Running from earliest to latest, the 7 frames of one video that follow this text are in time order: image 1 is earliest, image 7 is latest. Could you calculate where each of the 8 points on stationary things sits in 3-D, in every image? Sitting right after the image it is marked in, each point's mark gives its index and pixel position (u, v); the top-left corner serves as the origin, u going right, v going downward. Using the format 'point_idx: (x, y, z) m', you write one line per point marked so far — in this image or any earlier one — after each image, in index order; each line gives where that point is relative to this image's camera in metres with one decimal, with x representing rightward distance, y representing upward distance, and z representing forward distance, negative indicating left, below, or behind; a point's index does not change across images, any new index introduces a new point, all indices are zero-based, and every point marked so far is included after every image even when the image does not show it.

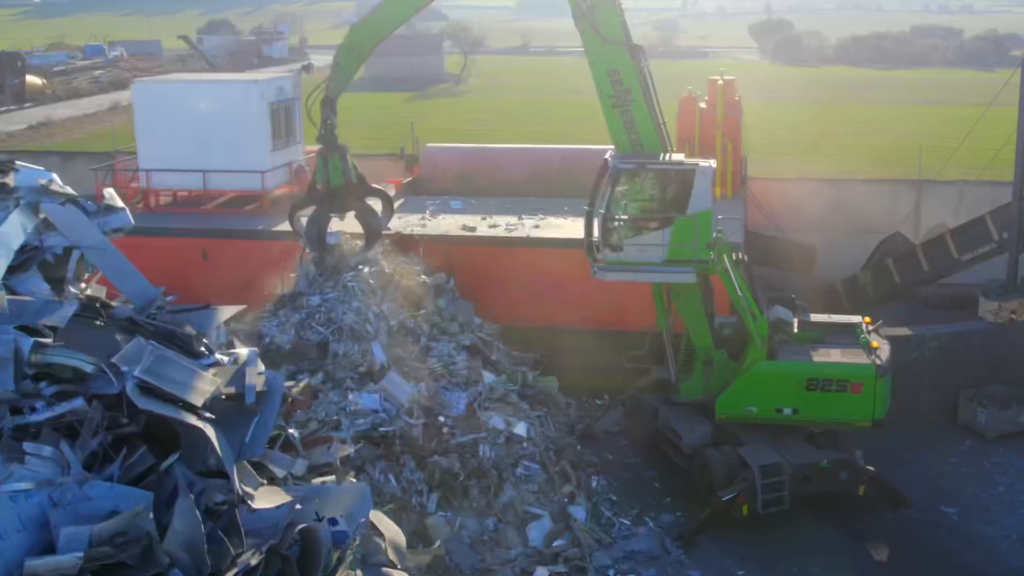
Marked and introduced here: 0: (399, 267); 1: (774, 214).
0: (-1.3, +0.3, +11.3) m
1: (+4.4, +1.2, +15.8) m
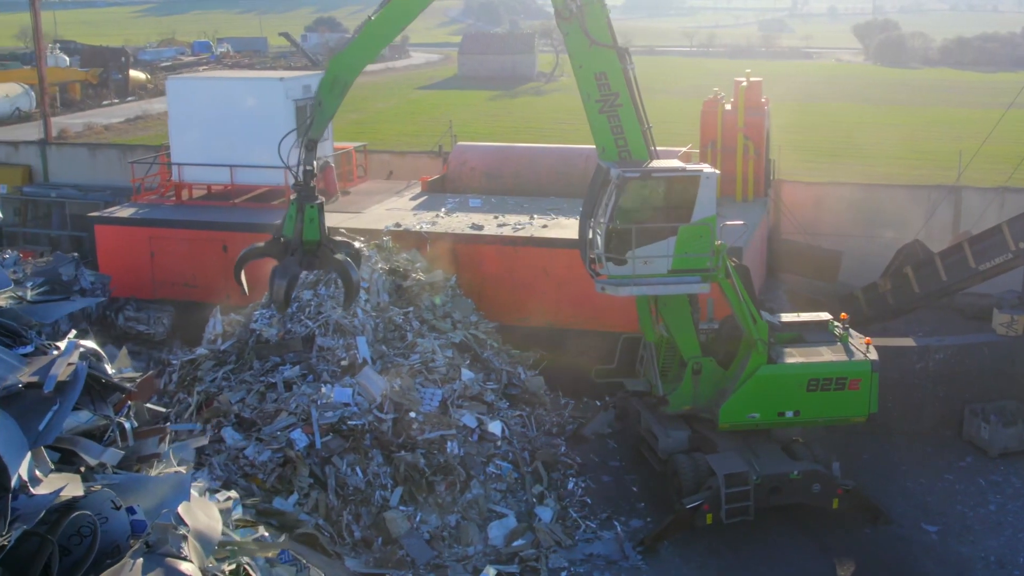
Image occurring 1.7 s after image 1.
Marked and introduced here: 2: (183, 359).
0: (-1.4, +0.3, +11.4) m
1: (+4.7, +1.1, +15.4) m
2: (-3.4, -0.7, +9.8) m
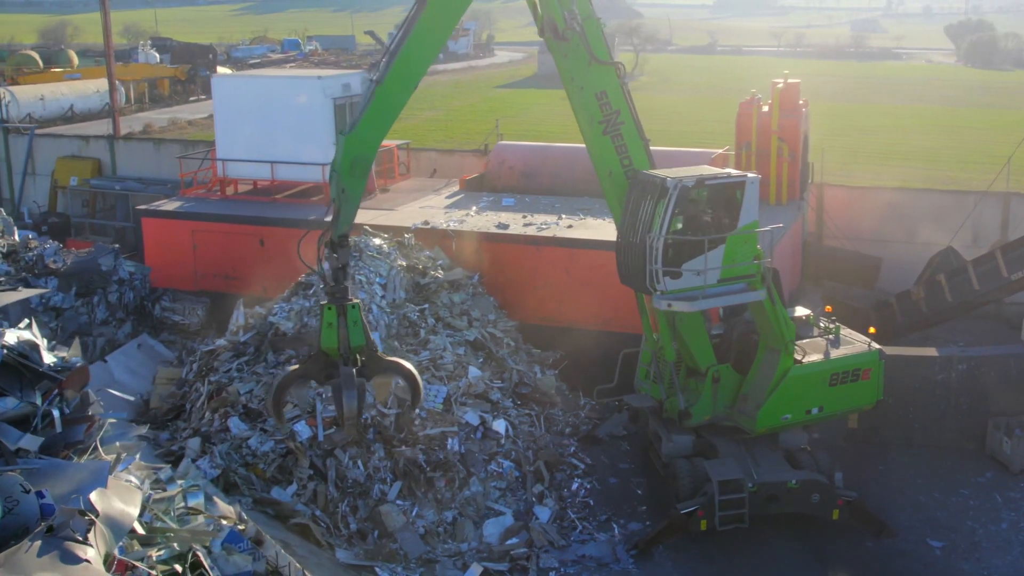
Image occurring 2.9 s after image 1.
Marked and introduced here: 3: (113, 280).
0: (-1.1, +0.3, +11.5) m
1: (+5.3, +1.0, +15.1) m
2: (-3.3, -0.7, +10.1) m
3: (-5.1, +0.1, +12.2) m
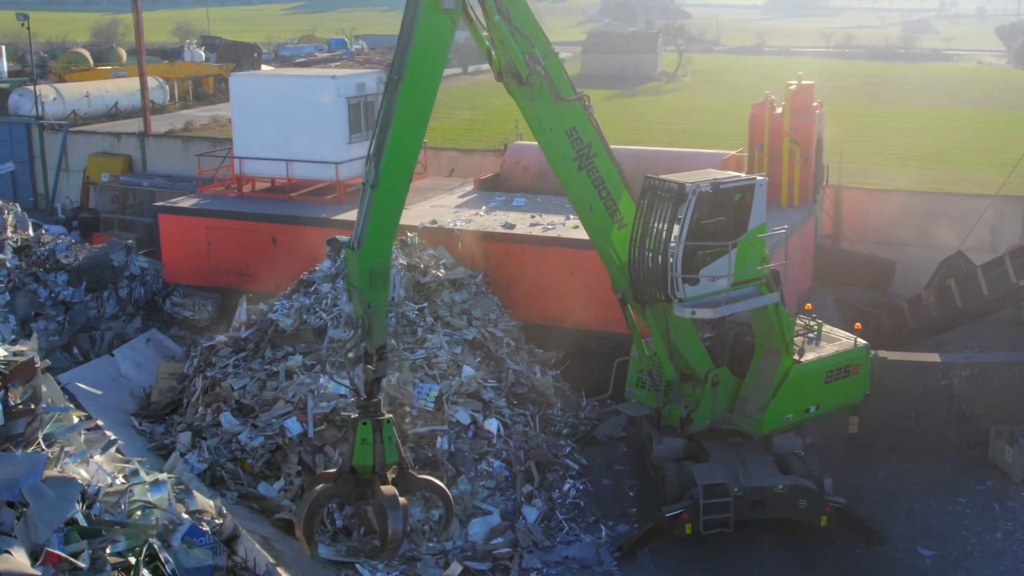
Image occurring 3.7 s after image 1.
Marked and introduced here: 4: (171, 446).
0: (-1.1, +0.4, +11.6) m
1: (+5.5, +1.0, +14.9) m
2: (-3.3, -0.6, +10.2) m
3: (-5.1, +0.2, +12.4) m
4: (-3.1, -1.4, +8.7) m
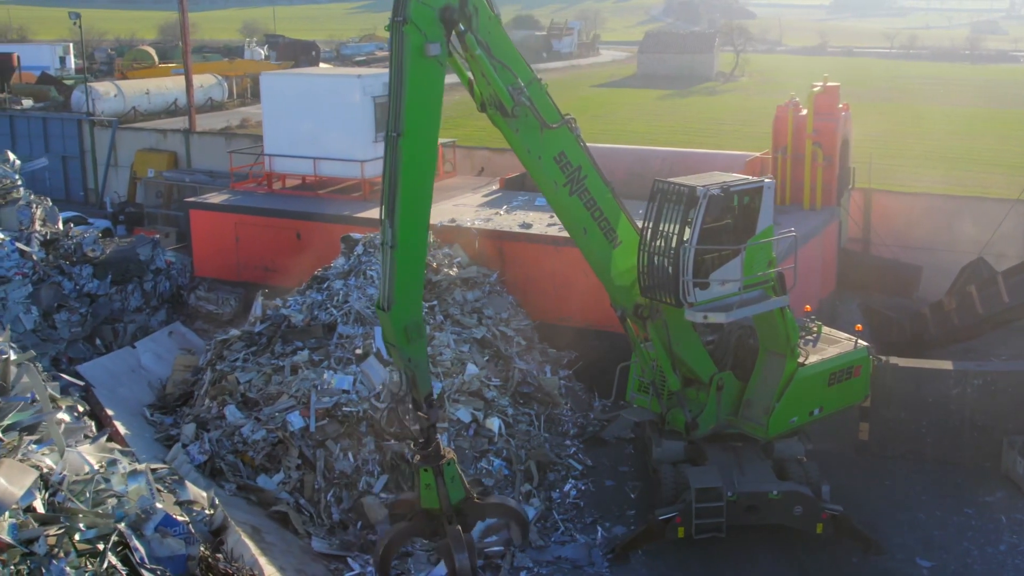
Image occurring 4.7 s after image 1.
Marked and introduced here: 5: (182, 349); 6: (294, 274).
0: (-0.9, +0.4, +11.6) m
1: (+5.8, +0.9, +14.6) m
2: (-3.2, -0.6, +10.4) m
3: (-4.8, +0.3, +12.7) m
4: (-3.1, -1.4, +8.9) m
5: (-3.9, -0.7, +11.4) m
6: (-3.4, +0.2, +14.9) m
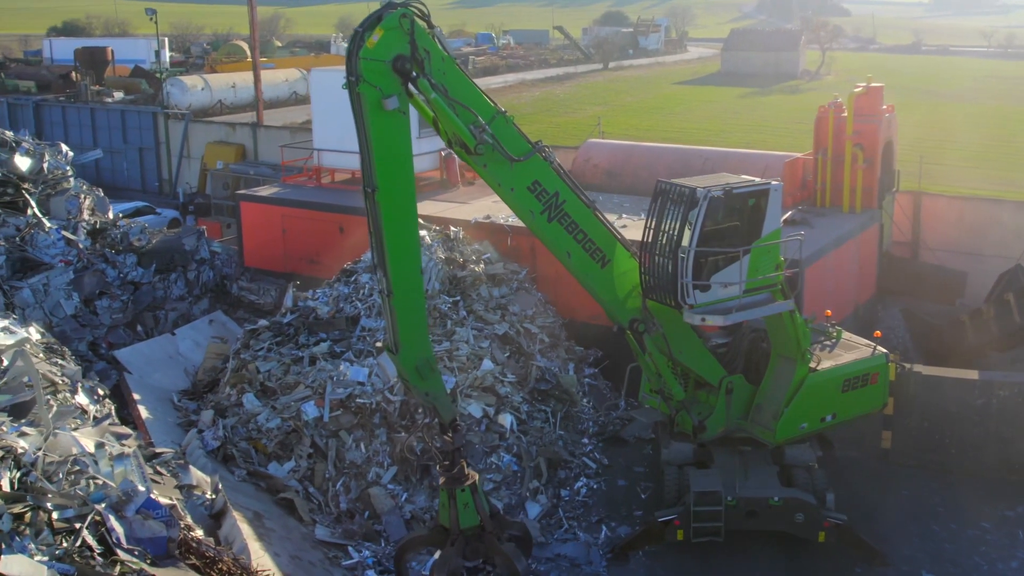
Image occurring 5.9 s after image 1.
0: (-0.6, +0.4, +11.8) m
1: (+6.4, +0.8, +14.2) m
2: (-3.0, -0.5, +10.7) m
3: (-4.4, +0.4, +13.1) m
4: (-3.0, -1.3, +9.2) m
5: (-3.6, -0.6, +11.7) m
6: (-2.8, +0.3, +15.2) m
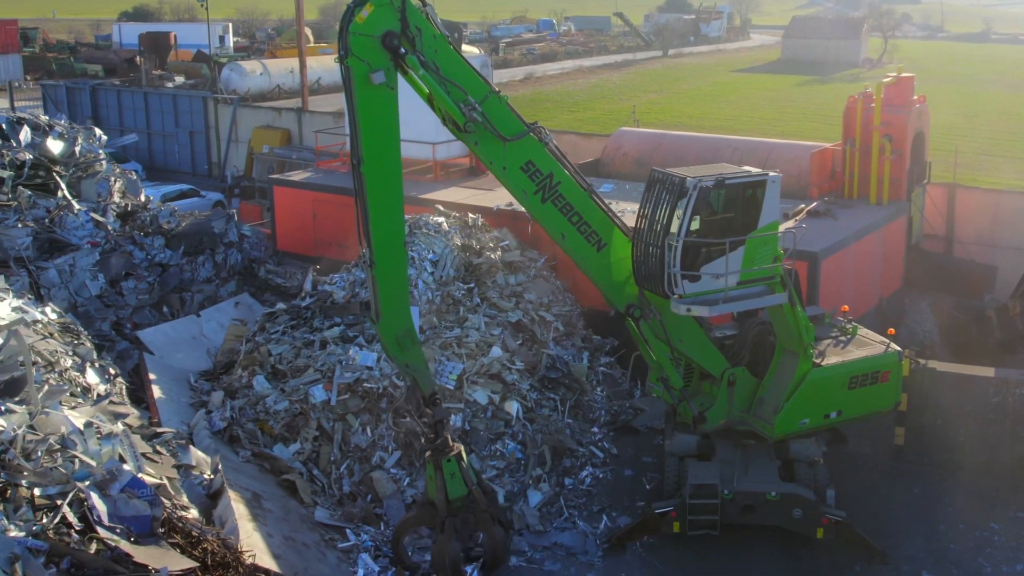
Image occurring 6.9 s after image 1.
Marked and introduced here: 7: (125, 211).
0: (-0.3, +0.6, +11.8) m
1: (+6.7, +0.9, +13.8) m
2: (-2.8, -0.3, +10.9) m
3: (-4.1, +0.6, +13.4) m
4: (-2.9, -1.1, +9.4) m
5: (-3.4, -0.4, +12.0) m
6: (-2.4, +0.6, +15.3) m
7: (-5.4, +1.1, +13.3) m
